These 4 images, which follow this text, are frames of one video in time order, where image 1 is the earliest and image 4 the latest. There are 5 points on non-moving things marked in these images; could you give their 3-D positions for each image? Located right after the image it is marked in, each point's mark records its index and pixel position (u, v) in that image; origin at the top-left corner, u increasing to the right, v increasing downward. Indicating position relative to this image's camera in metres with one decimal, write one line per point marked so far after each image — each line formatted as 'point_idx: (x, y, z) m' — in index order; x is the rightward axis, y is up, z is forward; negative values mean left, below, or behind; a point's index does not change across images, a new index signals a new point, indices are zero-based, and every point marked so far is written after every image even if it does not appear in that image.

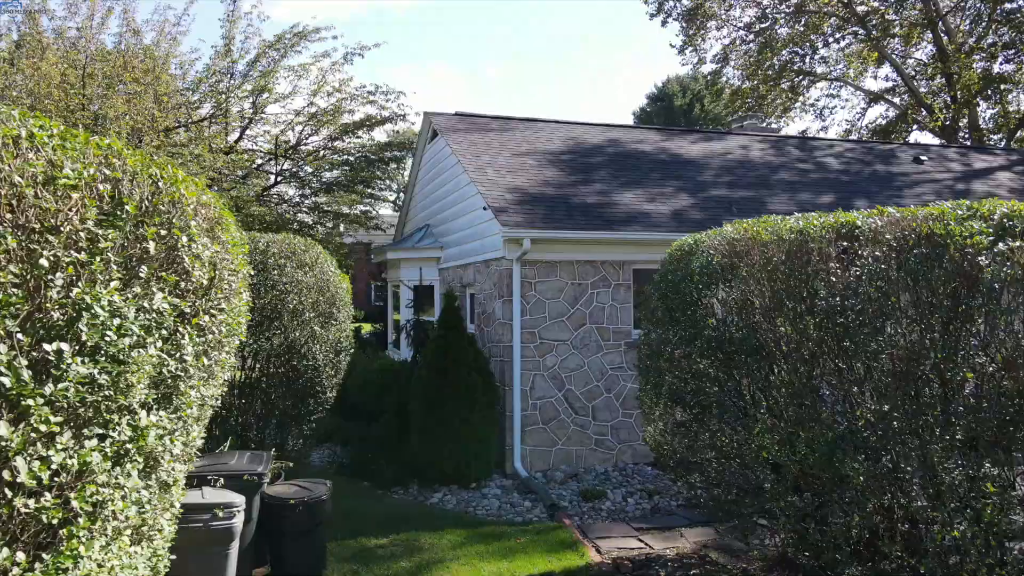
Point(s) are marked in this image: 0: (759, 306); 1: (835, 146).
0: (+1.6, -0.1, +4.9) m
1: (+6.0, +2.7, +13.9) m
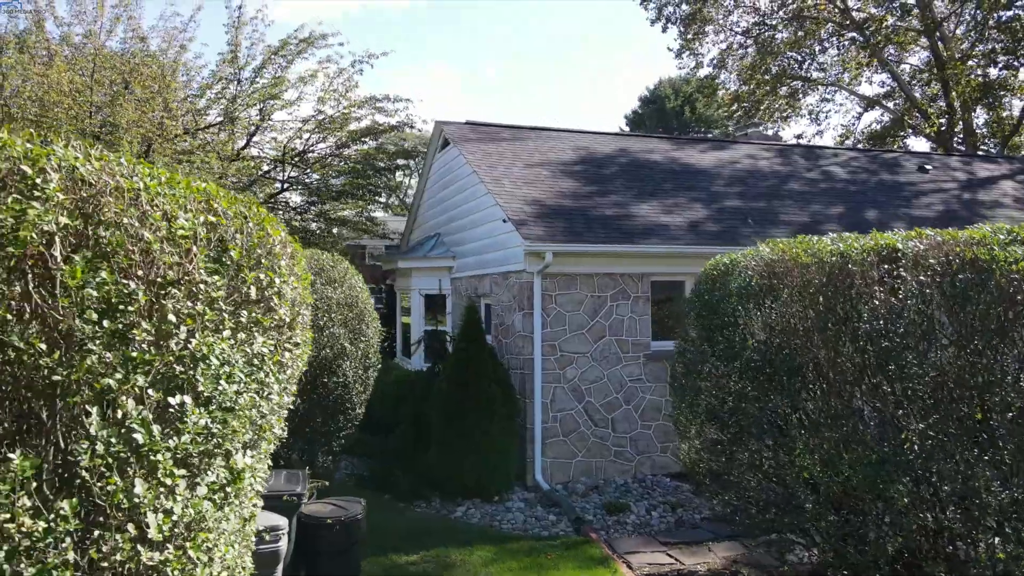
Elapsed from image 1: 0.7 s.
0: (+1.9, -0.3, +4.9) m
1: (+6.2, +2.5, +14.0) m
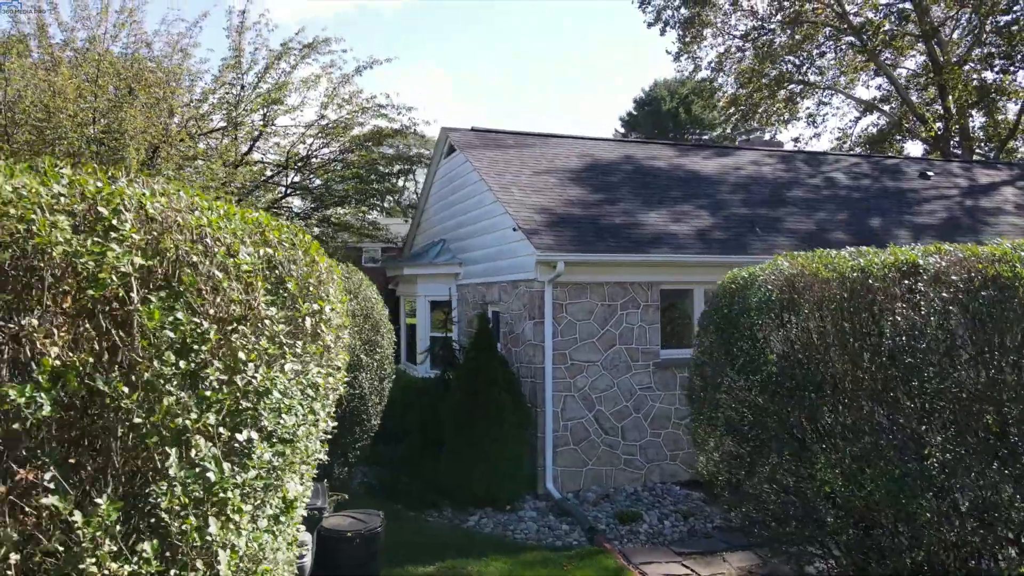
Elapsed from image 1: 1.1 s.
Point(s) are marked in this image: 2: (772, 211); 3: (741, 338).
0: (+2.0, -0.4, +4.9) m
1: (+6.2, +2.4, +14.1) m
2: (+3.7, +1.1, +10.6) m
3: (+1.6, -0.4, +5.3) m
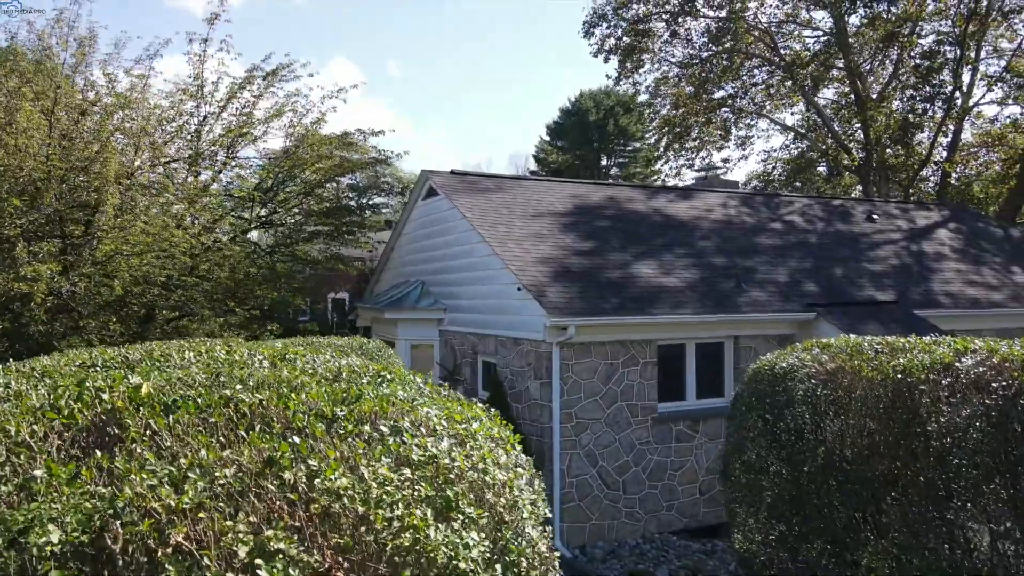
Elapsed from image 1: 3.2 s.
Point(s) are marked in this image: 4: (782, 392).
0: (+2.5, -1.1, +5.3) m
1: (+5.6, +1.7, +14.9) m
2: (+3.5, +0.4, +11.2) m
3: (+2.1, -1.1, +5.6) m
4: (+2.0, -0.8, +5.7) m
